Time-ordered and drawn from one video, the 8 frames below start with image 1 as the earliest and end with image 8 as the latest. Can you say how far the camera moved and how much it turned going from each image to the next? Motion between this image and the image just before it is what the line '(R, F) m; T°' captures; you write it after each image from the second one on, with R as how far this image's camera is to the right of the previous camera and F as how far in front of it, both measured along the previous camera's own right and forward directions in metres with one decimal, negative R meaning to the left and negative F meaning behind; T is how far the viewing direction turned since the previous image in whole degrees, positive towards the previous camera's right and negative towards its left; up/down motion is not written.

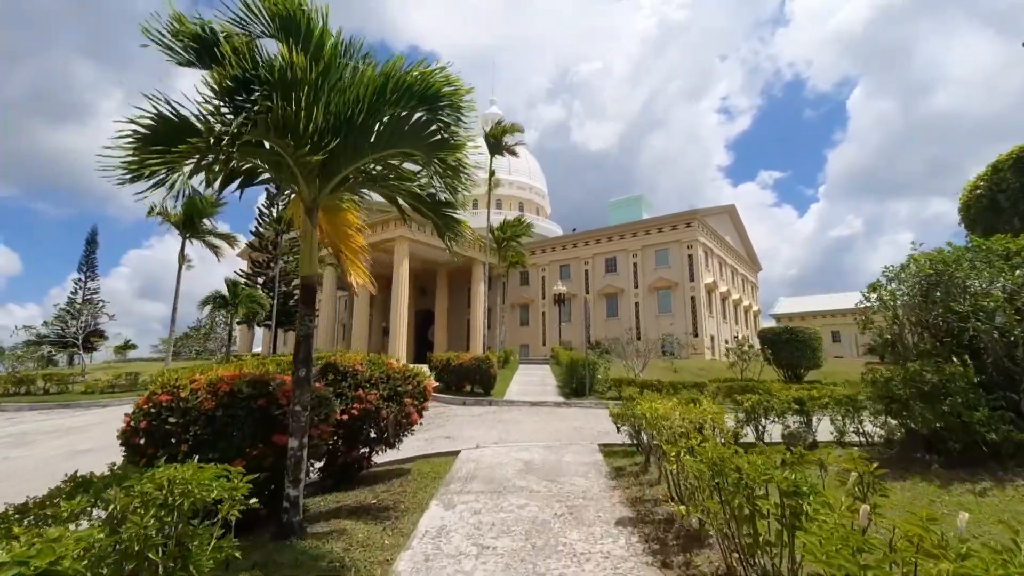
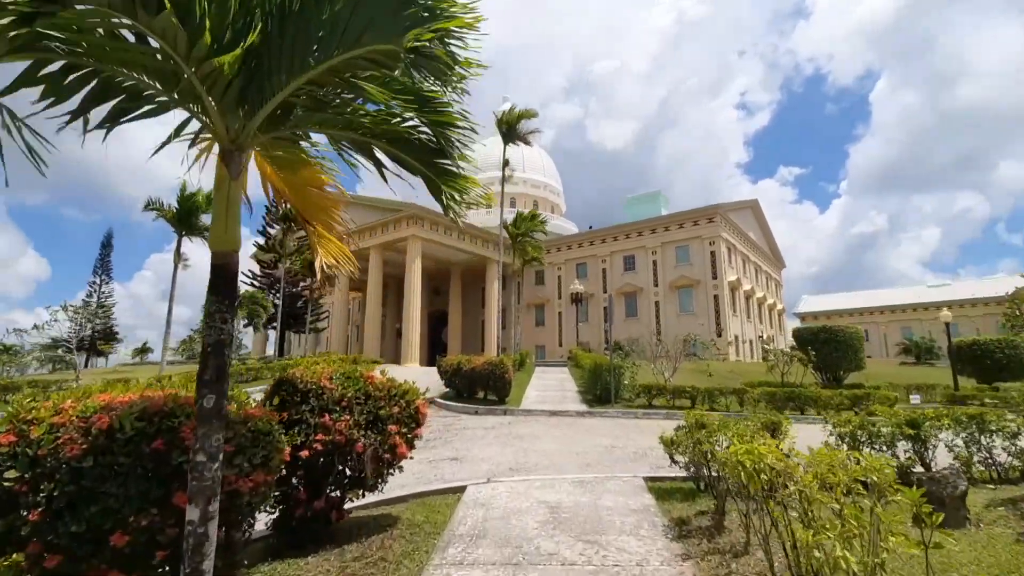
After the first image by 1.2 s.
(0.0, +1.5) m; -2°
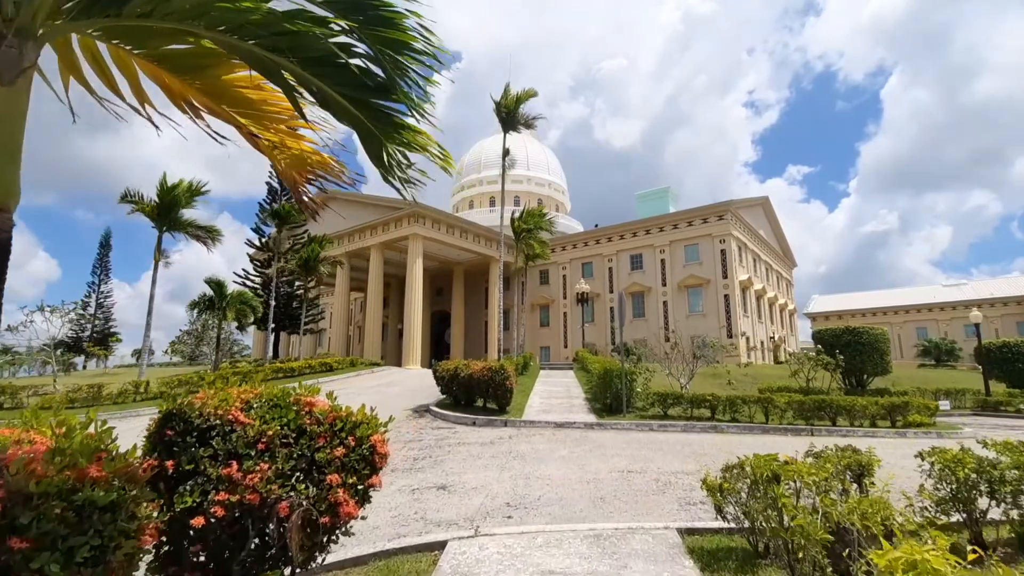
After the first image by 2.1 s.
(+0.1, +1.2) m; -1°
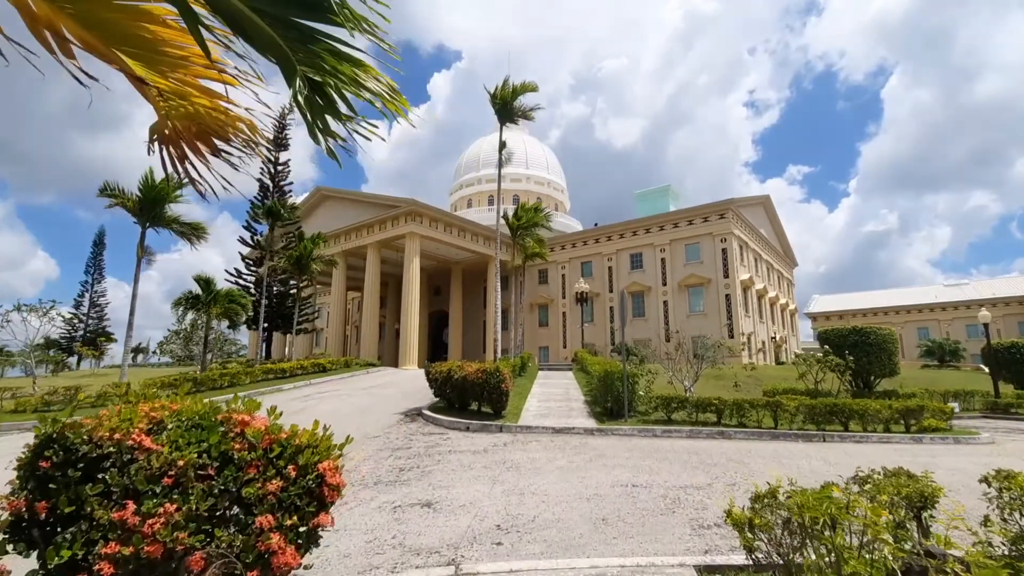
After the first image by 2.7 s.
(+0.1, +0.6) m; 0°
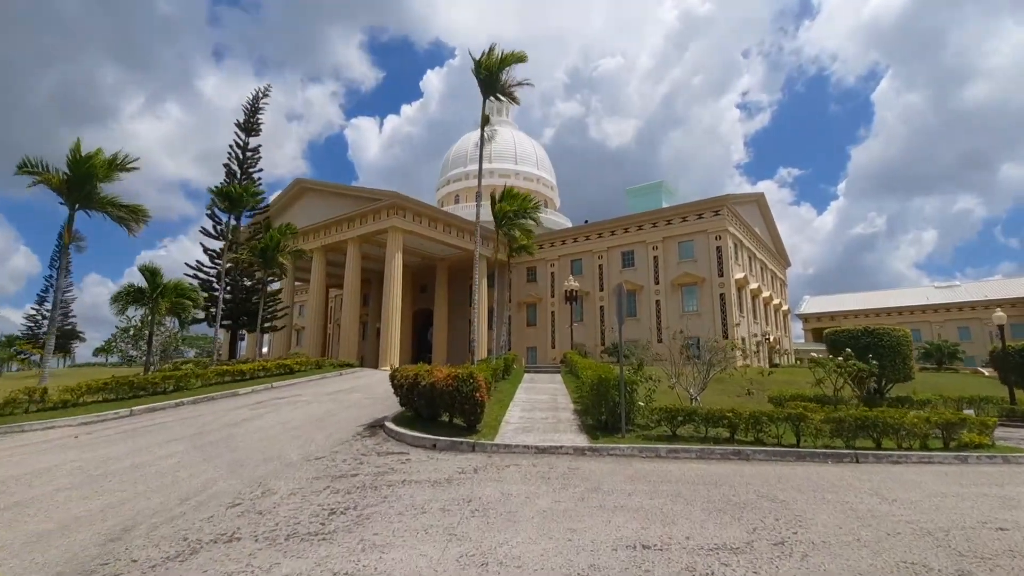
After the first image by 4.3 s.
(+0.2, +1.9) m; +1°
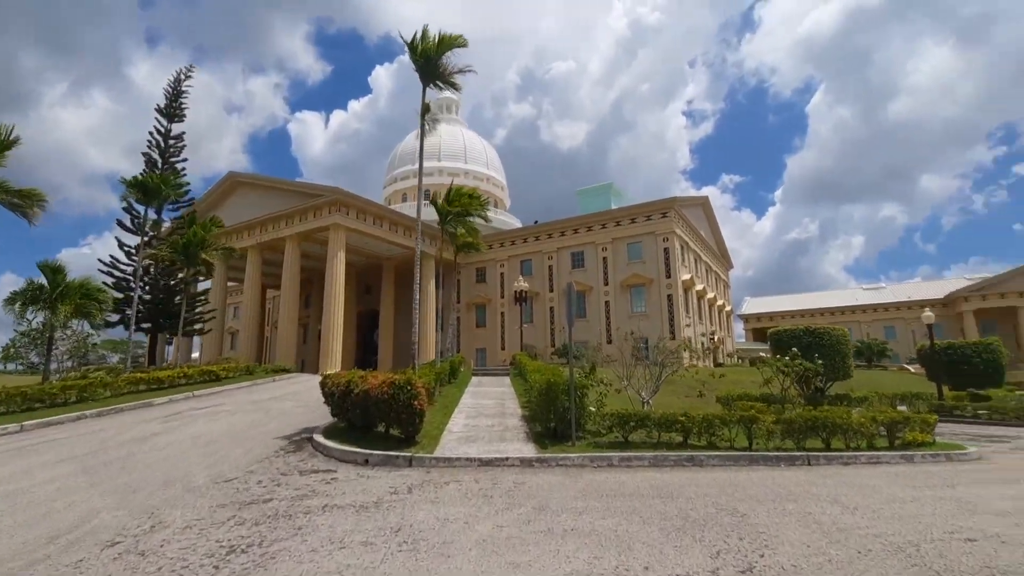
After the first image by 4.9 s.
(+0.2, +0.8) m; +5°
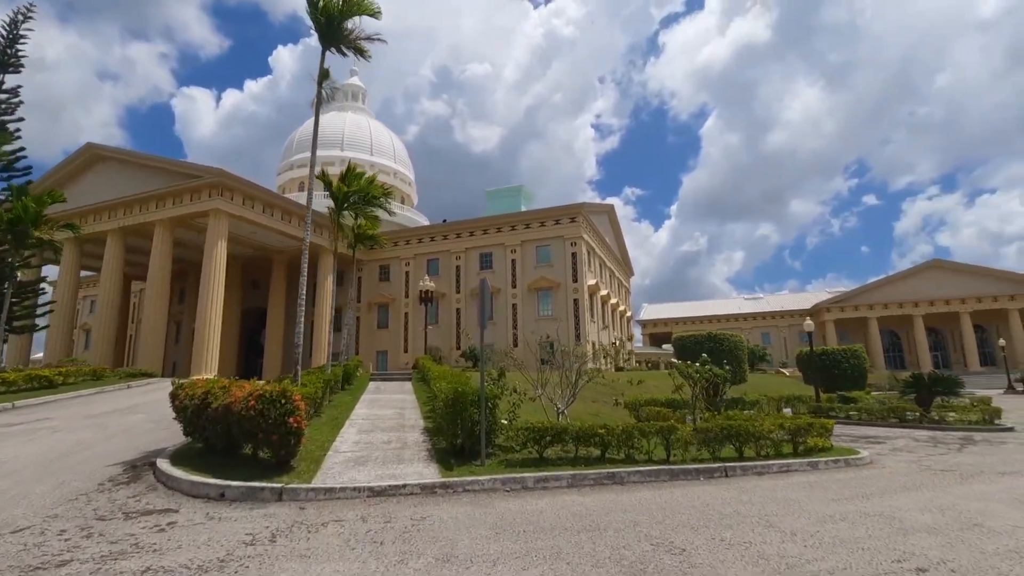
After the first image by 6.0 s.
(0.0, +1.2) m; +10°
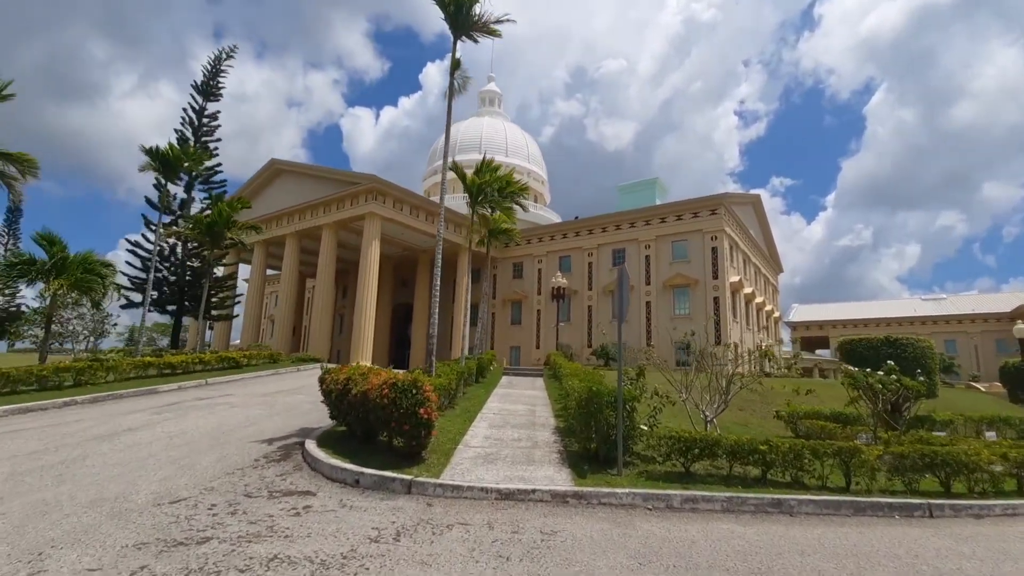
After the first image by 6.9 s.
(-0.2, +0.7) m; -14°
